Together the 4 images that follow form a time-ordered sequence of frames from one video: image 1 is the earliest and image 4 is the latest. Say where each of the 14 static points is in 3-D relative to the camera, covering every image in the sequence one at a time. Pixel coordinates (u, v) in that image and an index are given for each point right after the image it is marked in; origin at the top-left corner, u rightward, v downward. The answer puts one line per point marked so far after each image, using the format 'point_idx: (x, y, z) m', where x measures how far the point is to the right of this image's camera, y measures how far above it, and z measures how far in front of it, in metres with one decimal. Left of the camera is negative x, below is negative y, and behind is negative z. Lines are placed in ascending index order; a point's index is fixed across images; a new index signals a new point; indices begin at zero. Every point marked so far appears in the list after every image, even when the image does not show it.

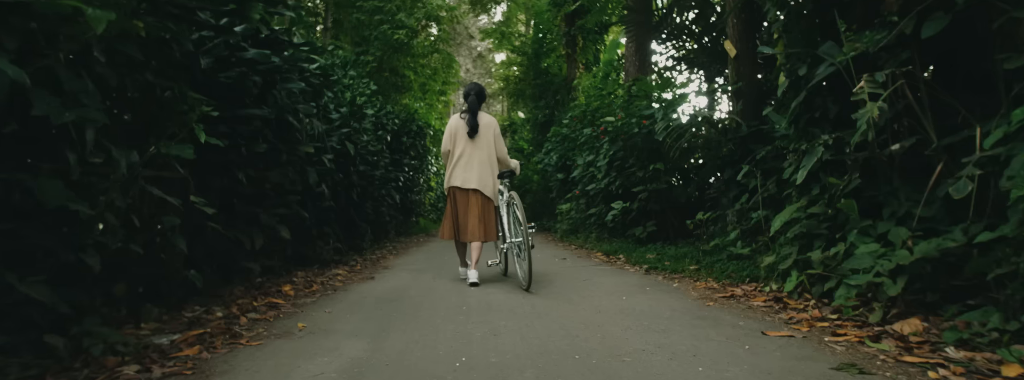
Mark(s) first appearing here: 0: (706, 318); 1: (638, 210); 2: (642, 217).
0: (+1.1, -0.7, +3.9) m
1: (+1.6, -0.3, +9.4) m
2: (+1.7, -0.4, +9.5) m
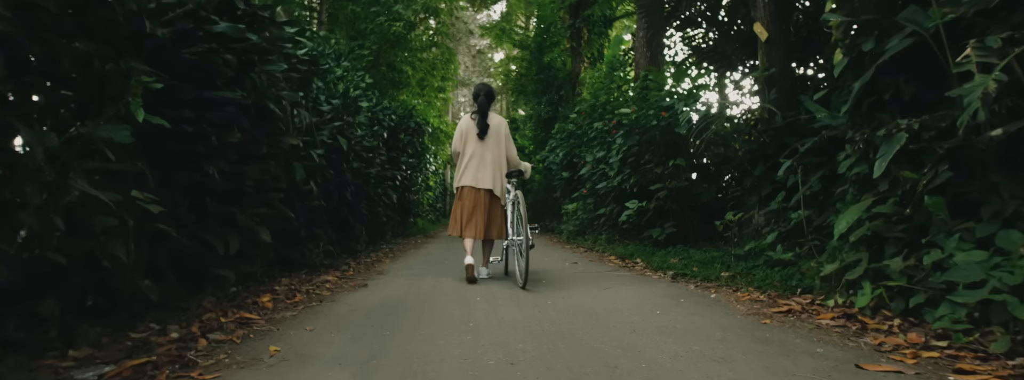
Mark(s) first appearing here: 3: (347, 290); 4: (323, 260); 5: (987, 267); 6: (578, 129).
0: (+1.1, -0.7, +3.2) m
1: (+1.7, -0.2, +8.7) m
2: (+1.8, -0.3, +8.8) m
3: (-1.4, -0.9, +6.2) m
4: (-2.2, -0.9, +8.6) m
5: (+2.1, -0.3, +3.1) m
6: (+1.3, +1.1, +13.4) m
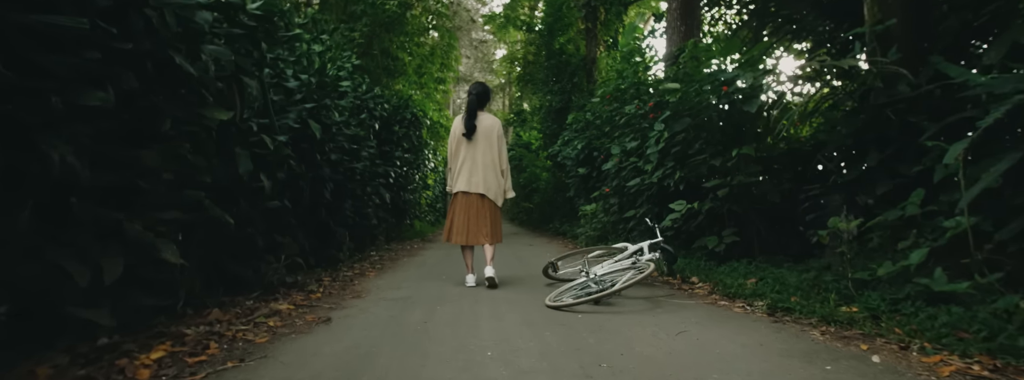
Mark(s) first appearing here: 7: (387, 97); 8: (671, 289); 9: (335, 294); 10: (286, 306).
0: (+1.3, -0.7, +1.3) m
1: (+1.9, -0.2, +6.9) m
2: (+1.9, -0.3, +6.9) m
3: (-1.3, -0.8, +4.4) m
4: (-2.1, -0.8, +6.7) m
5: (+2.2, -0.3, +1.3) m
6: (+1.4, +1.2, +11.6) m
7: (-2.6, +1.9, +14.8) m
8: (+1.2, -0.8, +5.7) m
9: (-1.6, -0.9, +6.4) m
10: (-1.7, -0.9, +5.3) m
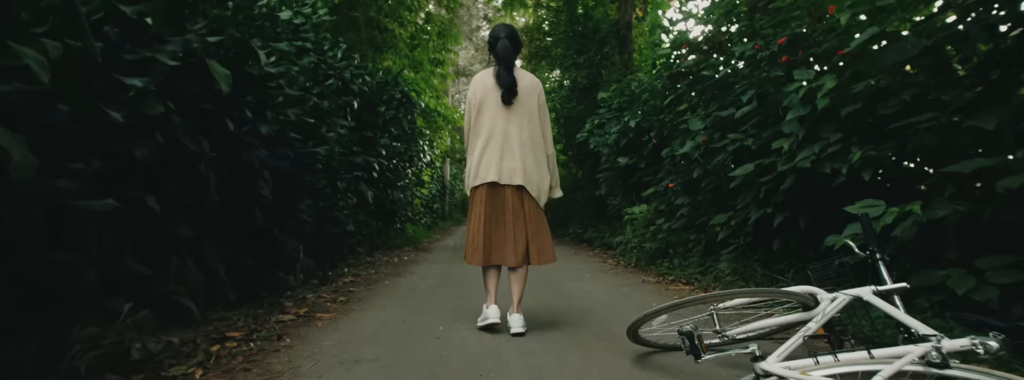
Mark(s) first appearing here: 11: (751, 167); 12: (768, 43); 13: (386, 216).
0: (+1.6, -0.6, -1.9) m
1: (+2.1, -0.2, +3.6) m
2: (+2.2, -0.3, +3.7) m
3: (-1.0, -0.8, +1.2) m
4: (-1.8, -0.8, +3.5) m
5: (+2.5, -0.3, -2.0) m
6: (+1.7, +1.2, +8.4) m
7: (-2.3, +2.0, +11.6) m
8: (+1.5, -0.7, +2.4) m
9: (-1.3, -0.9, +3.2) m
10: (-1.4, -0.8, +2.0) m
11: (+1.7, +0.2, +4.9) m
12: (+1.8, +1.1, +5.2) m
13: (-2.2, -0.4, +12.2) m
